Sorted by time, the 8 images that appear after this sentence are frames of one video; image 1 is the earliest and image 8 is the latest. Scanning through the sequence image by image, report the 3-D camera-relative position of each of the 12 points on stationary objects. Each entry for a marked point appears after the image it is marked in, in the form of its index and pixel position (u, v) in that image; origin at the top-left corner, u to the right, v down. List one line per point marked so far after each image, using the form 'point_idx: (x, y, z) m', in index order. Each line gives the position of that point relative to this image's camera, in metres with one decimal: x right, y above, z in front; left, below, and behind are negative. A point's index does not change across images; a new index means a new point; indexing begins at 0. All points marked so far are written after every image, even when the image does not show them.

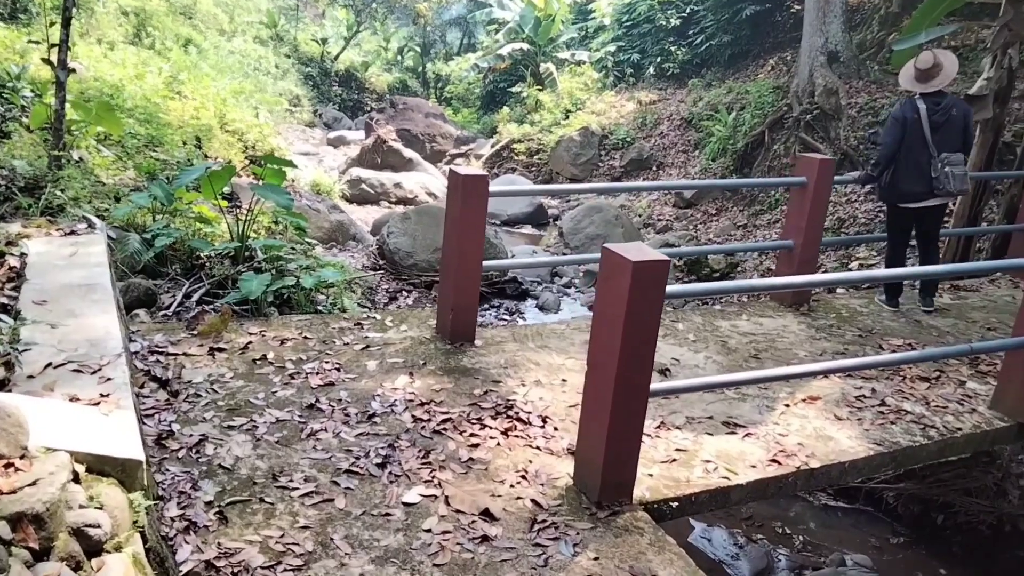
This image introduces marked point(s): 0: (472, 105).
0: (-0.6, +2.9, +16.4) m
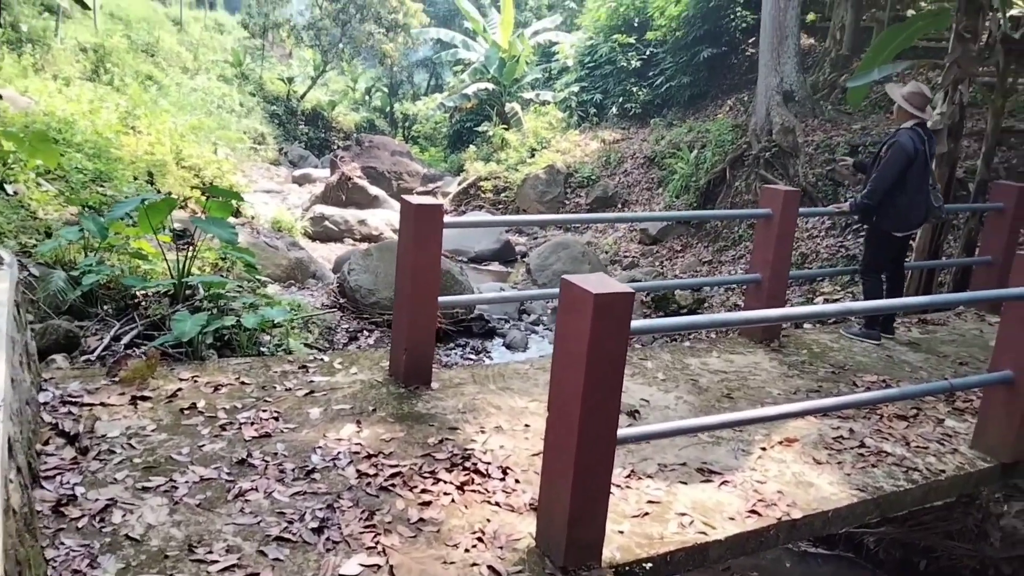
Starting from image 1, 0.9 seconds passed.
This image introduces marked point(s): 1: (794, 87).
0: (-1.2, +2.3, +16.3) m
1: (+2.8, +2.0, +10.3) m
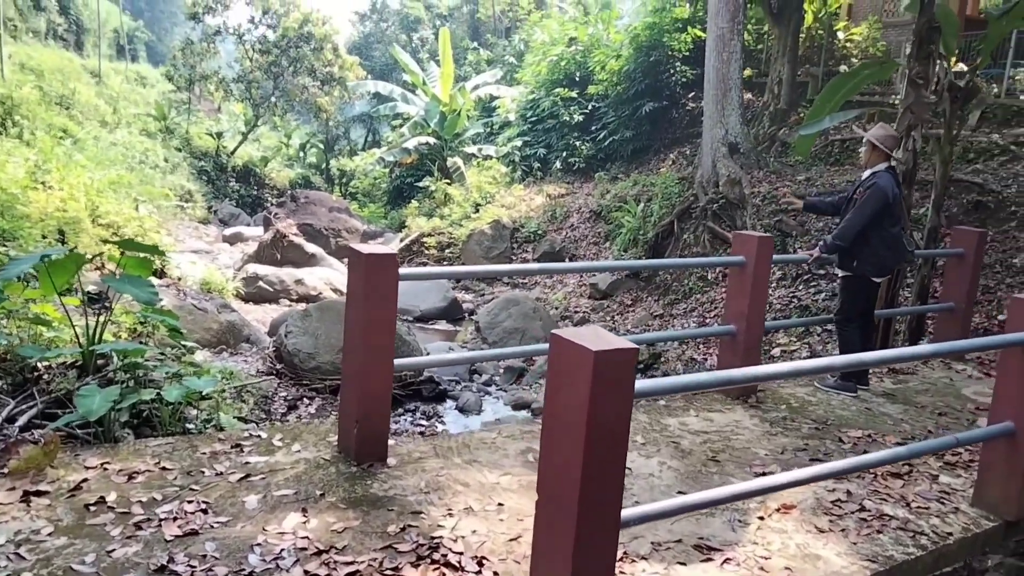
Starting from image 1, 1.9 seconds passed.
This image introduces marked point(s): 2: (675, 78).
0: (-2.1, +1.3, +16.0) m
1: (+2.2, +1.5, +10.2) m
2: (+2.0, +2.6, +13.3) m
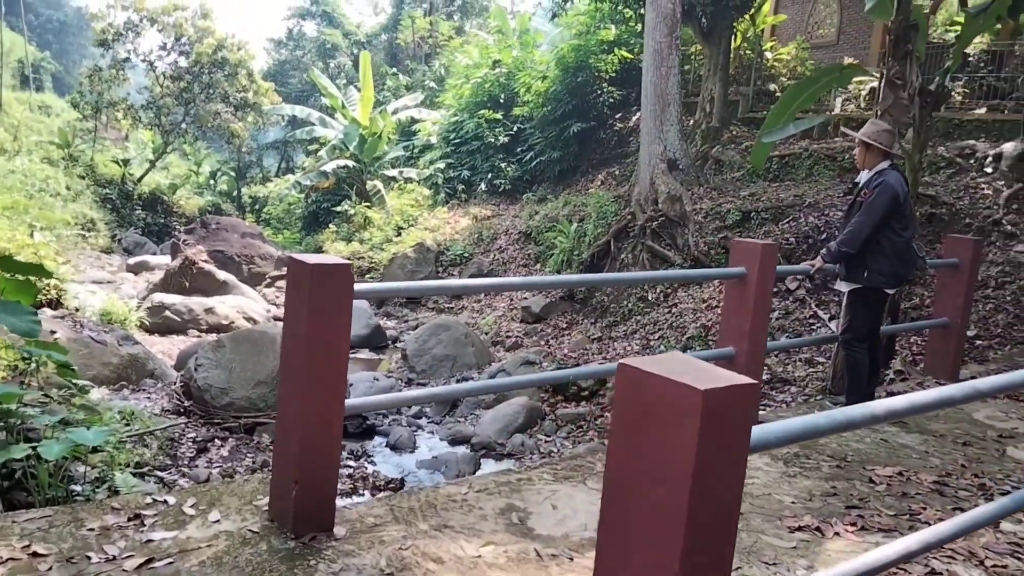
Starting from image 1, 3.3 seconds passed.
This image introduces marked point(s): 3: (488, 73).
0: (-3.2, +0.9, +15.3) m
1: (+1.5, +1.3, +9.9) m
2: (+1.0, +2.3, +12.9) m
3: (-0.4, +3.0, +14.4) m
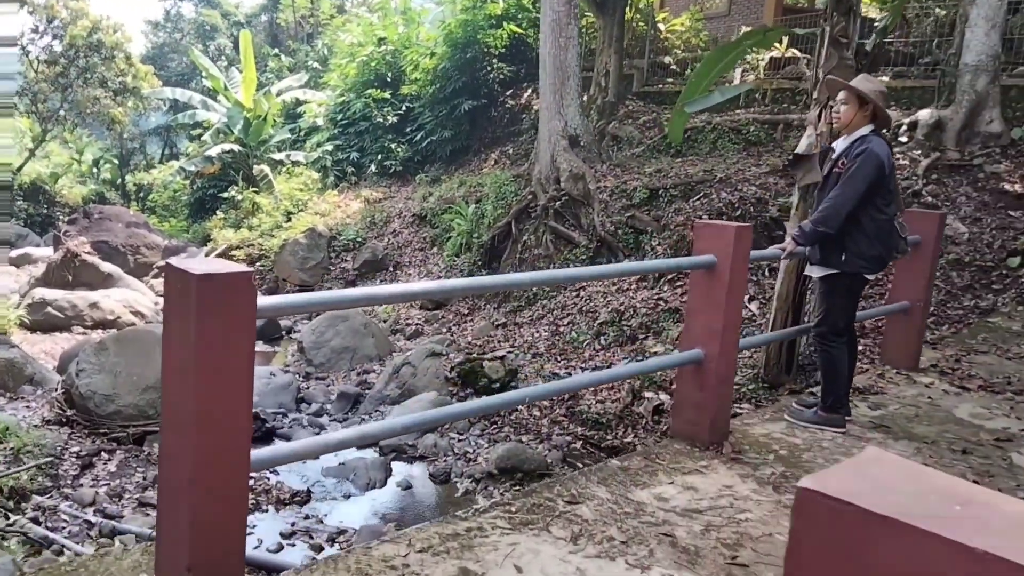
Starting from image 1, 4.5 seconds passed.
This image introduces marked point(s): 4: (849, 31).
0: (-4.6, +1.0, +14.3) m
1: (+0.6, +1.4, +9.5) m
2: (-0.2, +2.5, +12.4) m
3: (-1.8, +3.2, +13.7) m
4: (+1.4, +1.1, +4.4) m
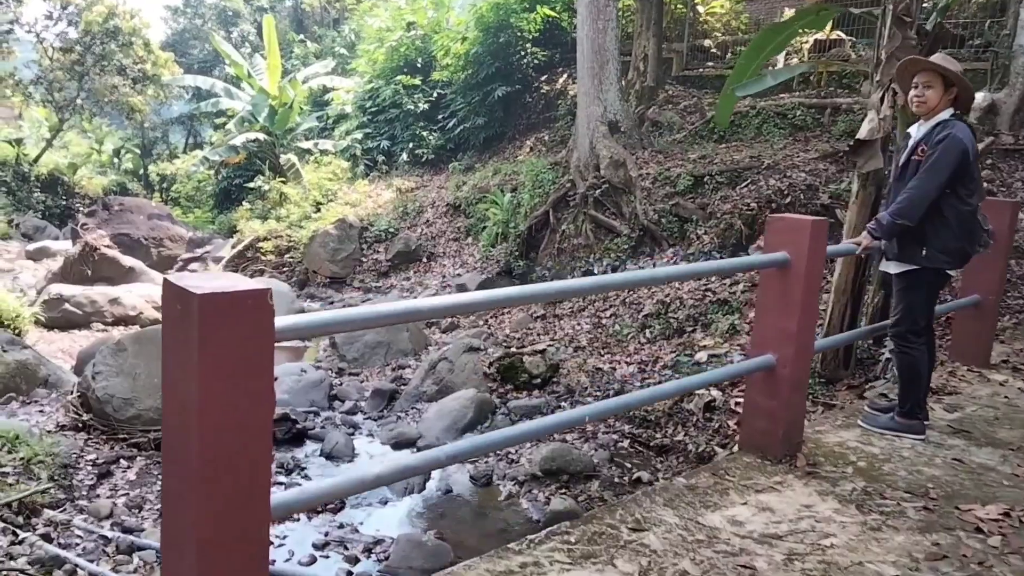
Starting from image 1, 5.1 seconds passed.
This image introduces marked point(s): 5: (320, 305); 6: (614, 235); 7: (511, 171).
0: (-4.2, +1.1, +14.2) m
1: (+0.9, +1.5, +9.2) m
2: (+0.2, +2.7, +12.2) m
3: (-1.4, +3.3, +13.5) m
4: (+1.6, +1.1, +4.1) m
5: (-1.7, -0.2, +9.3) m
6: (+0.8, +0.4, +8.0) m
7: (0.0, +1.2, +10.4) m
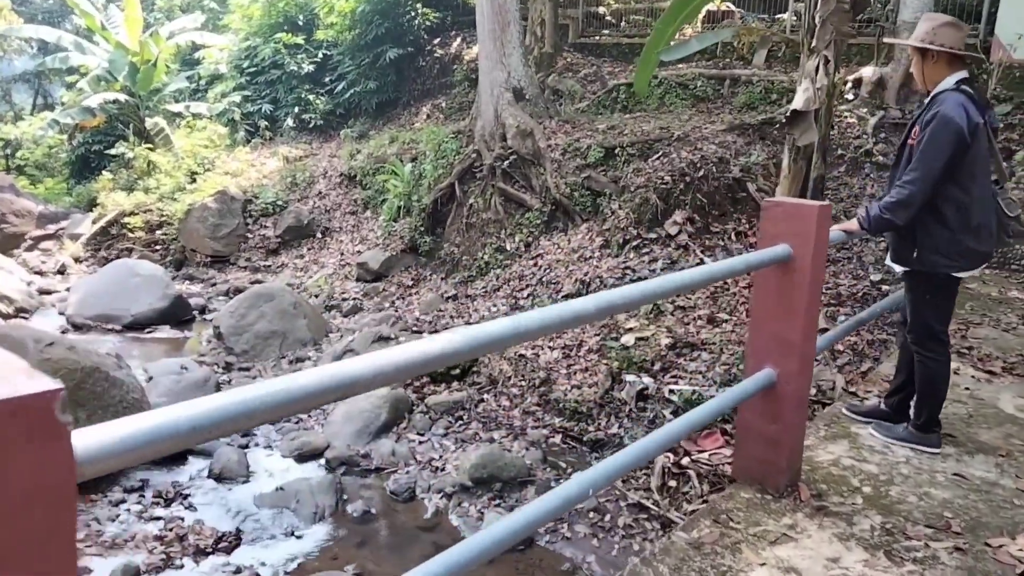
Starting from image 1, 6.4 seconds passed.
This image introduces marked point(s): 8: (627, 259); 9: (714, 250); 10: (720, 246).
0: (-5.5, +1.4, +13.3) m
1: (+0.1, +1.7, +8.8) m
2: (-1.0, +2.9, +11.6) m
3: (-2.7, +3.6, +12.8) m
4: (+1.3, +1.2, +3.8) m
5: (-2.5, 0.0, +8.6) m
6: (+0.1, +0.6, +7.6) m
7: (-1.0, +1.4, +9.9) m
8: (+0.7, +0.2, +6.3) m
9: (+1.2, +0.2, +6.1) m
10: (+1.2, +0.2, +6.2) m
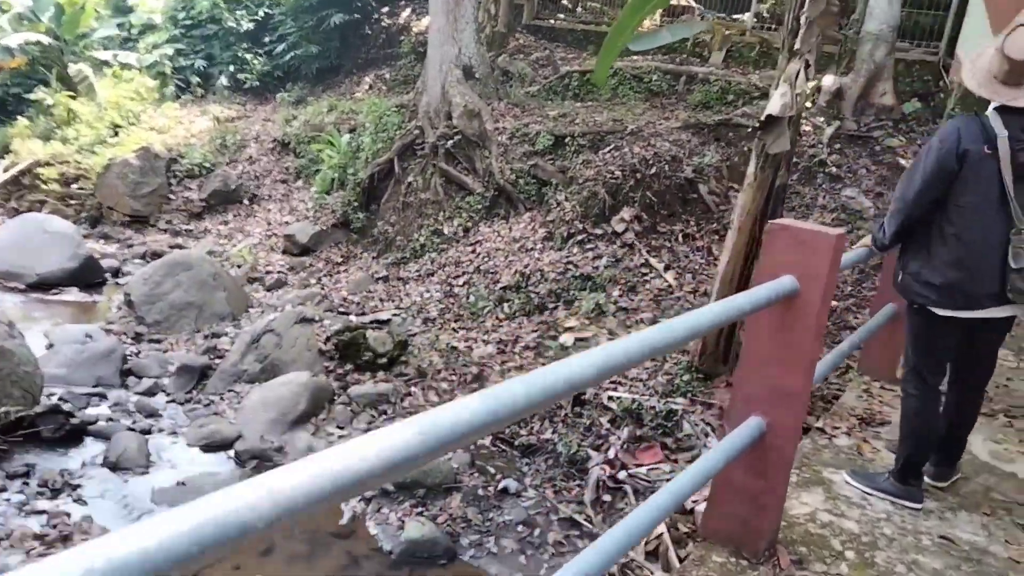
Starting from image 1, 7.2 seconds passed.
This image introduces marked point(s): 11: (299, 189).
0: (-6.2, +2.0, +12.5) m
1: (-0.3, +1.8, +8.4) m
2: (-1.5, +3.2, +11.1) m
3: (-3.2, +4.0, +12.2) m
4: (+1.2, +1.1, +3.5) m
5: (-3.0, +0.3, +8.1) m
6: (-0.3, +0.7, +7.2) m
7: (-1.5, +1.6, +9.4) m
8: (+0.3, +0.2, +6.0) m
9: (+0.8, +0.2, +5.9) m
10: (+0.9, +0.2, +5.9) m
11: (-1.8, +0.8, +8.7) m
